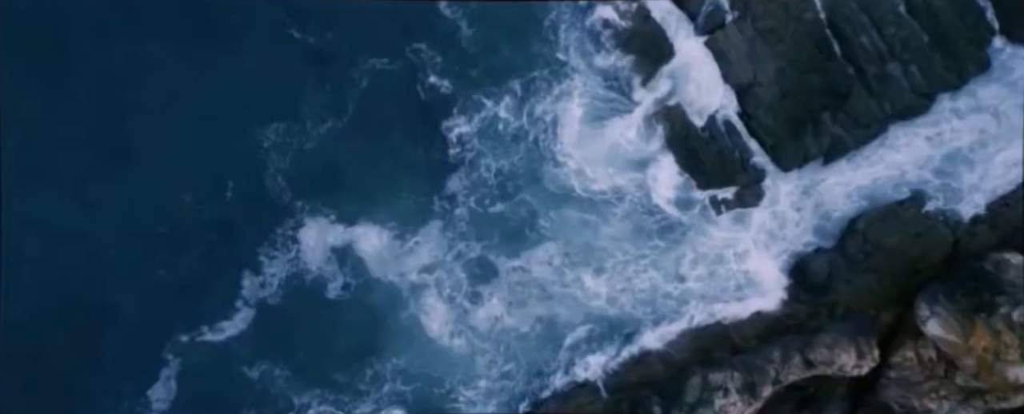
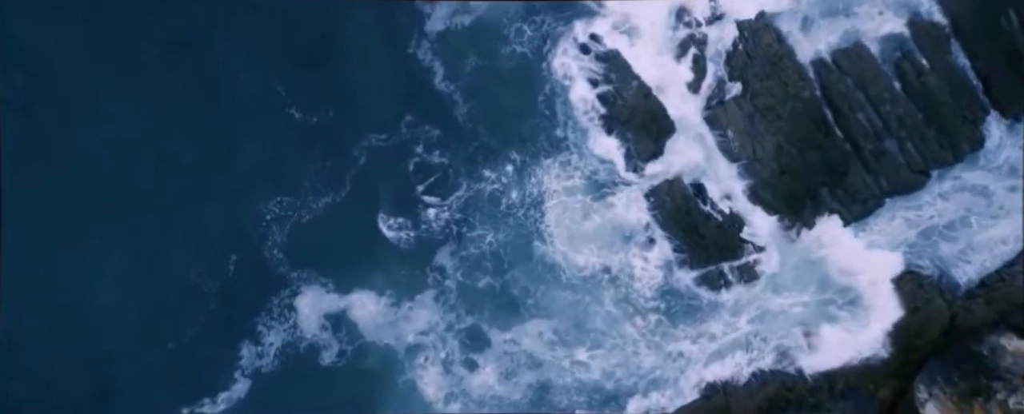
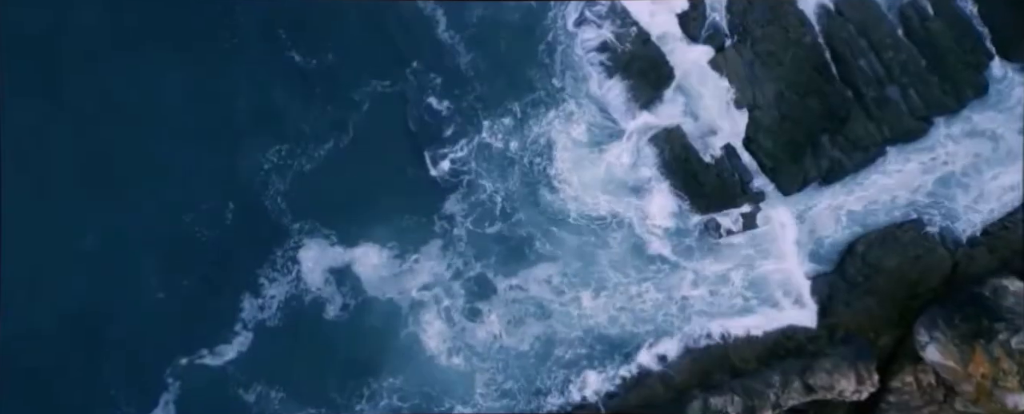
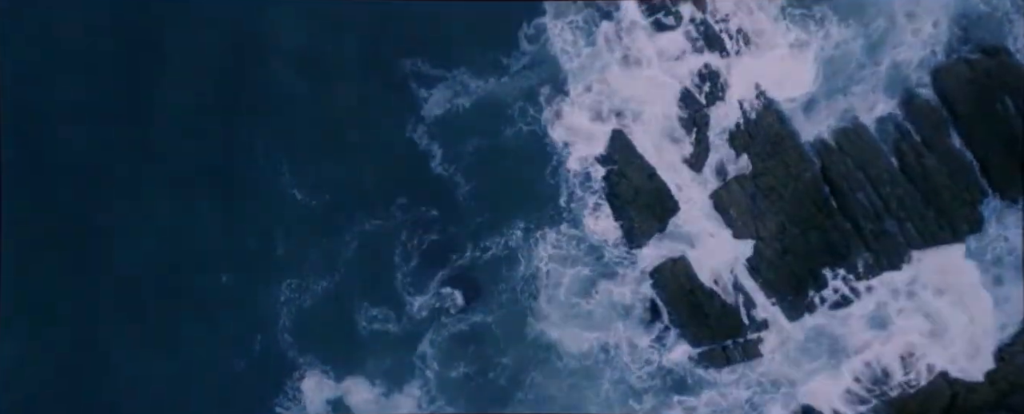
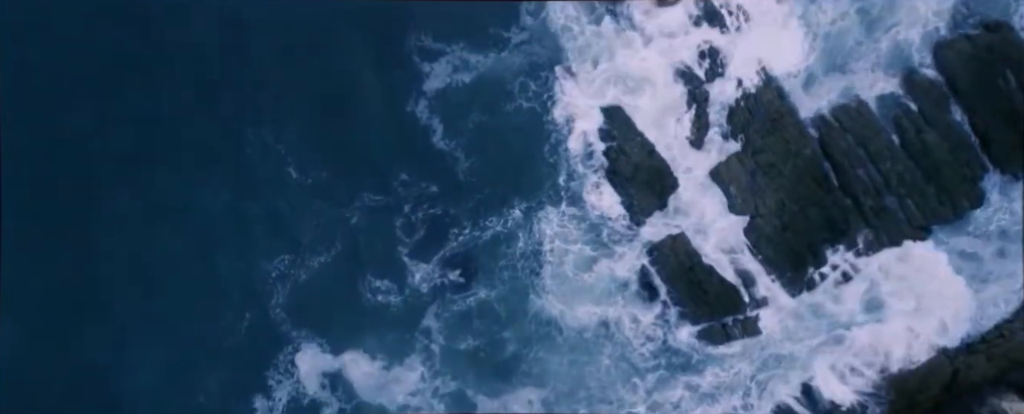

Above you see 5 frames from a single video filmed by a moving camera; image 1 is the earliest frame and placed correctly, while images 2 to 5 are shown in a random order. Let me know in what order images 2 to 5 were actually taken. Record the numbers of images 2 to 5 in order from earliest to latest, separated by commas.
3, 2, 5, 4
